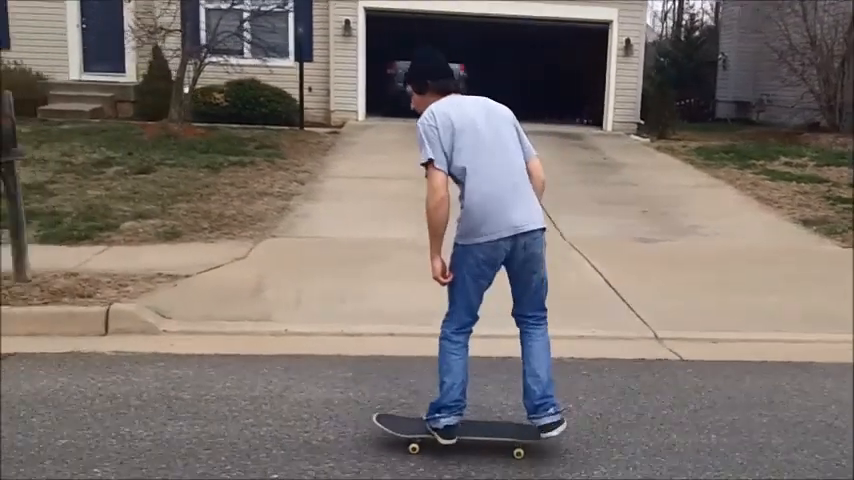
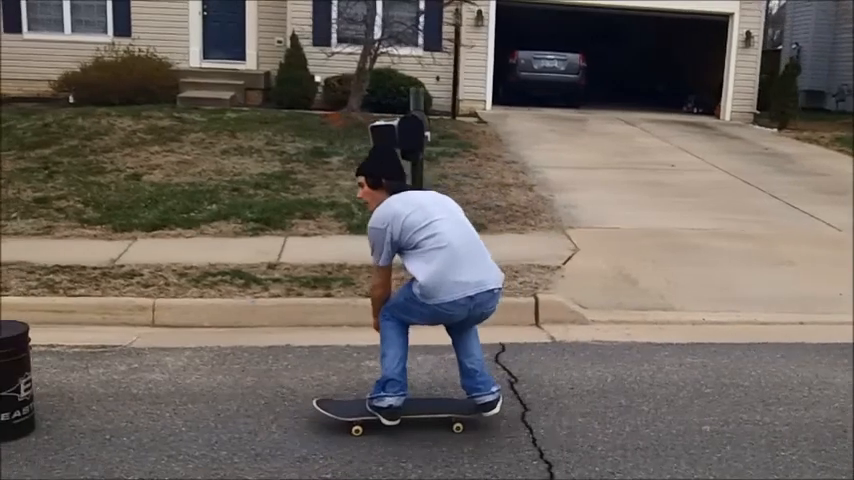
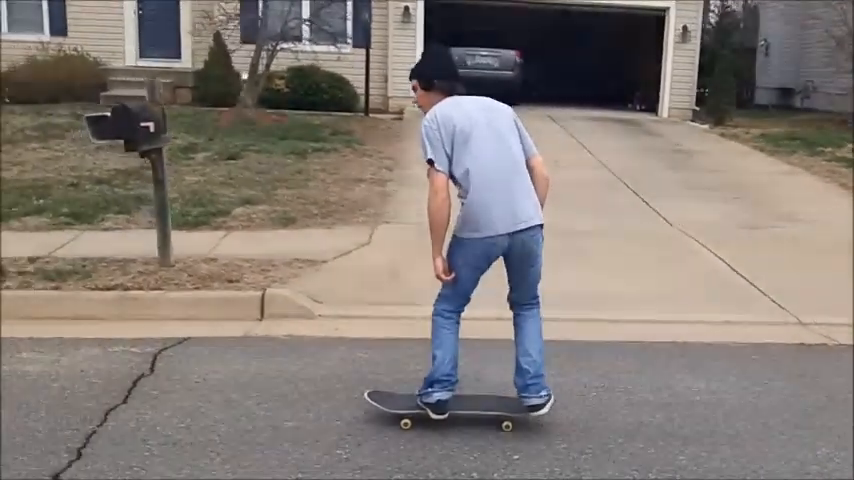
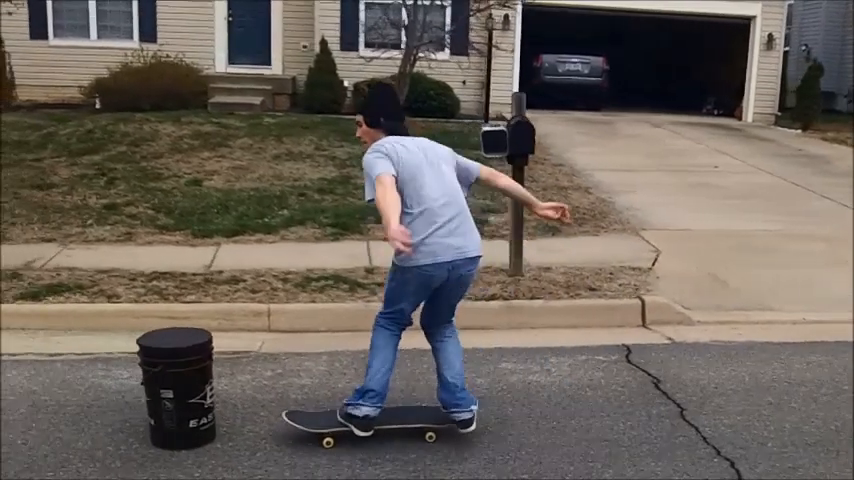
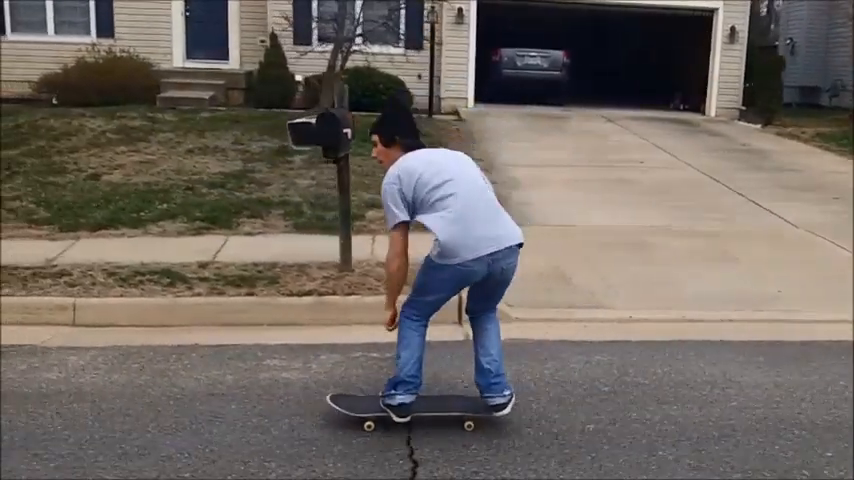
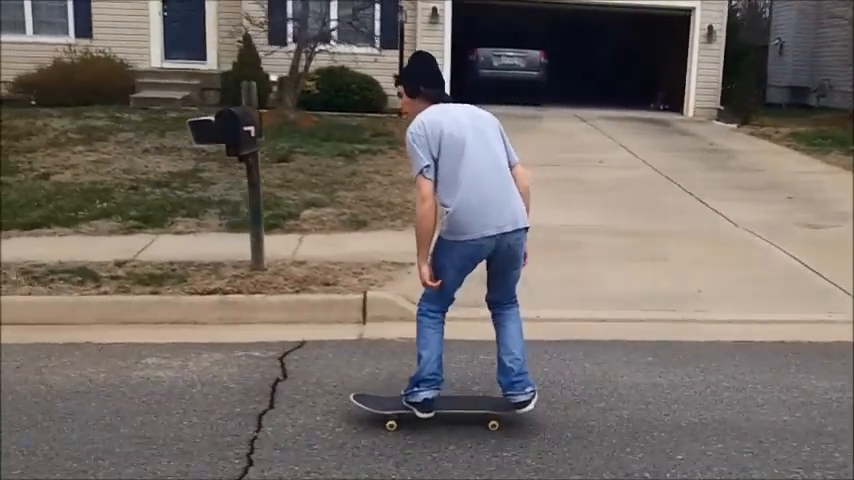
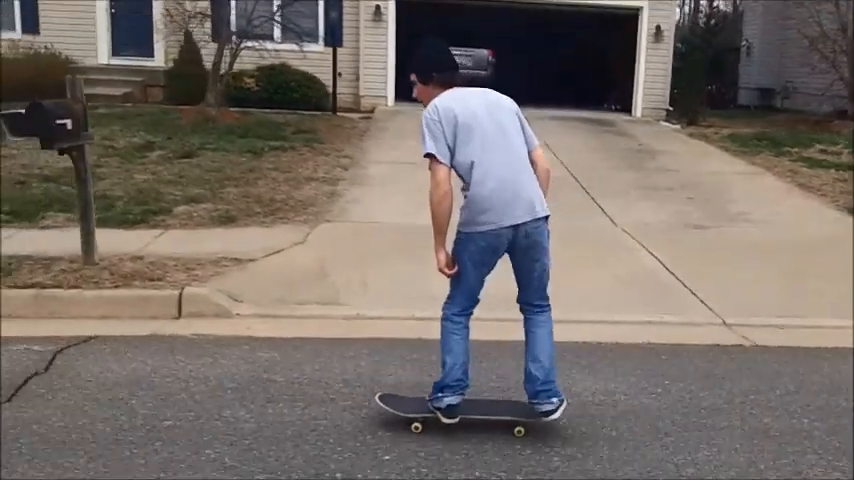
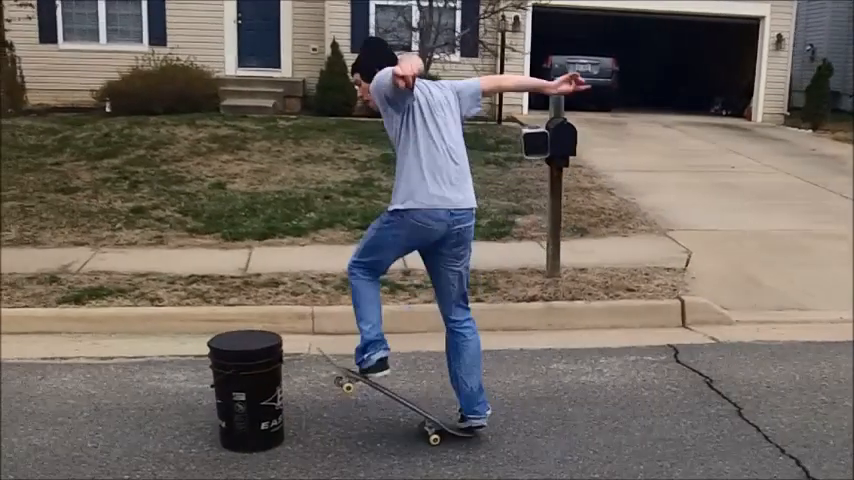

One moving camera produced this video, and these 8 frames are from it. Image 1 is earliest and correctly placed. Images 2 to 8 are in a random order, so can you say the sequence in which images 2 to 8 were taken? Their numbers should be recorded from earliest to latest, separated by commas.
7, 3, 6, 5, 2, 4, 8
